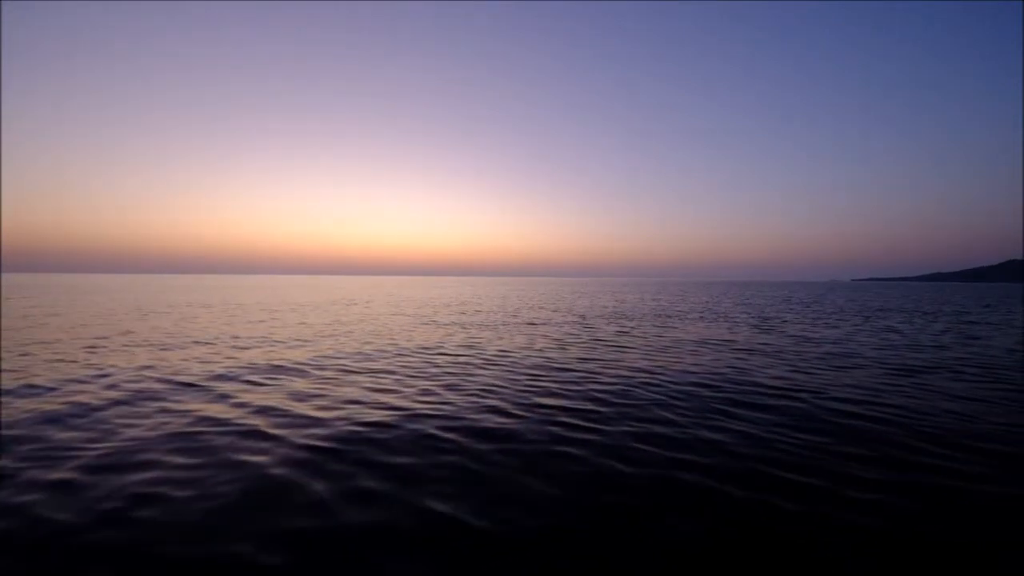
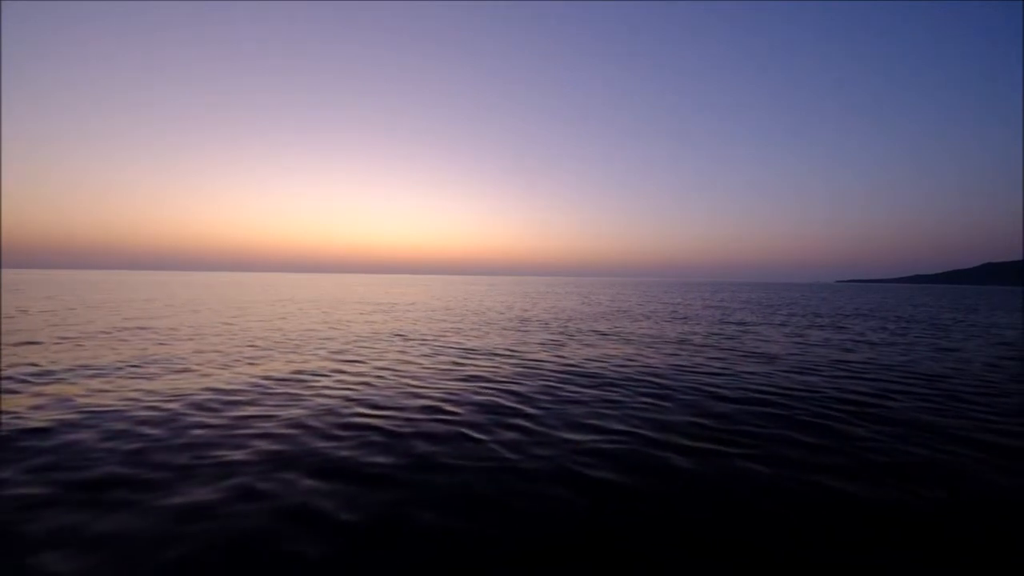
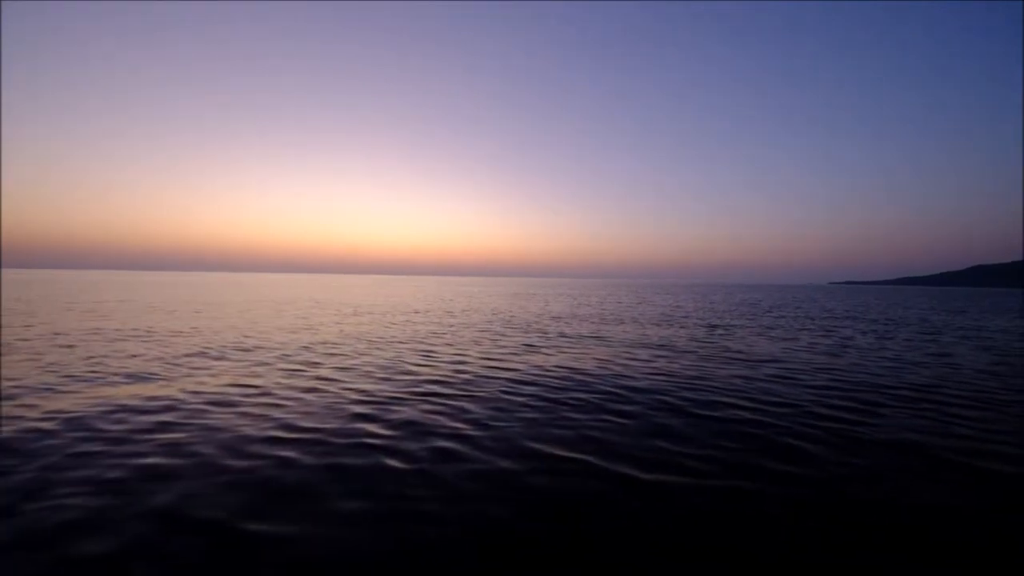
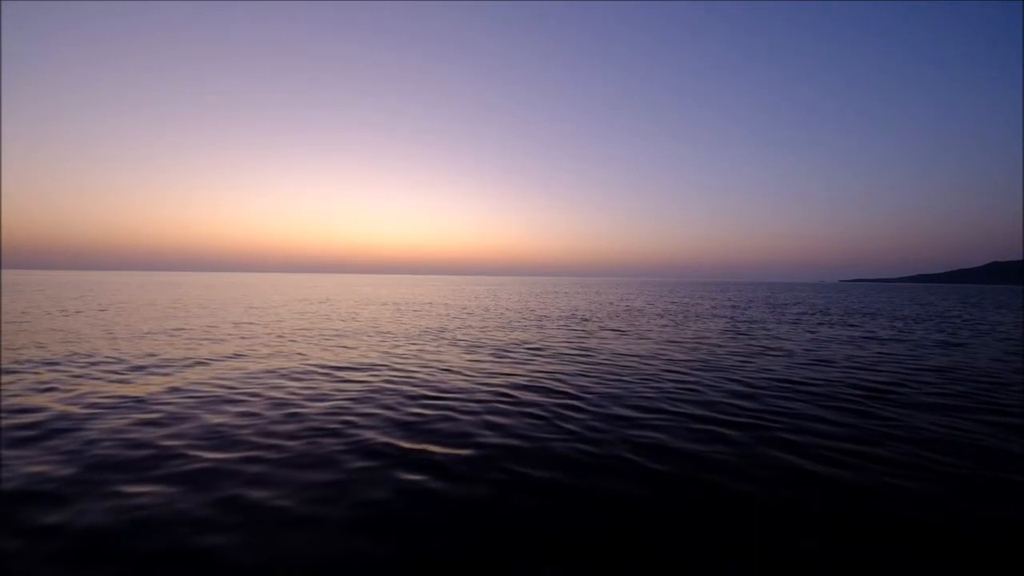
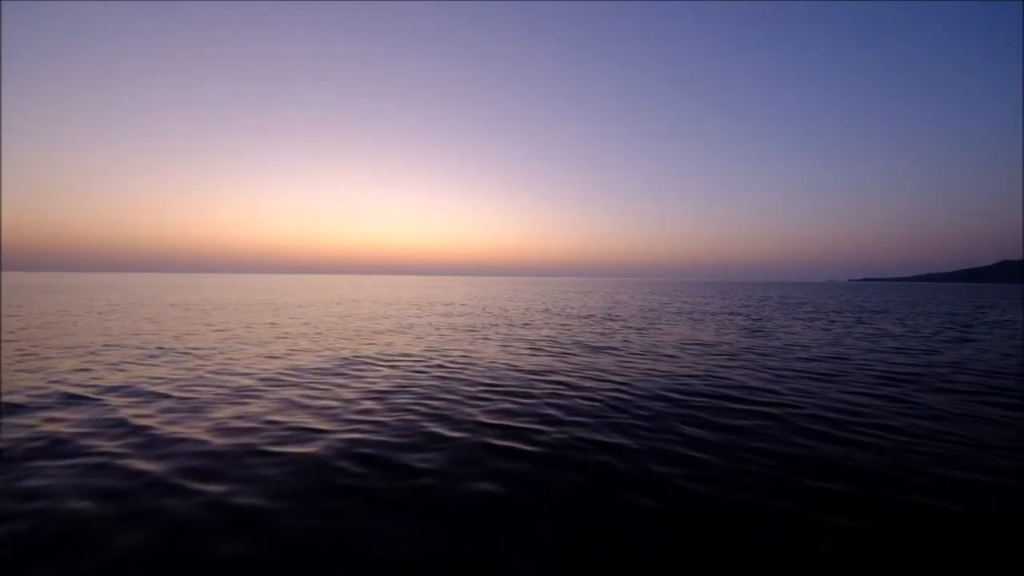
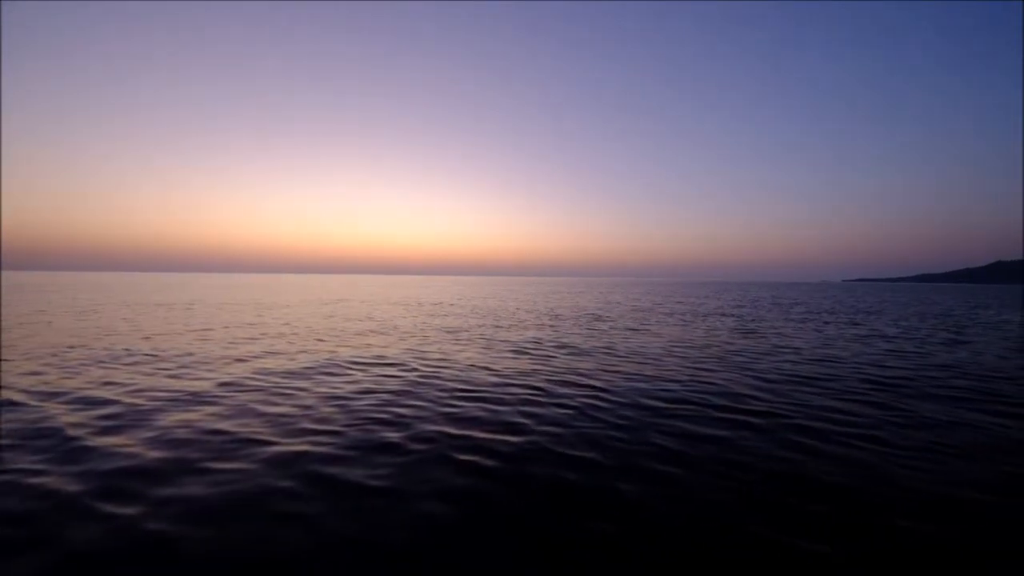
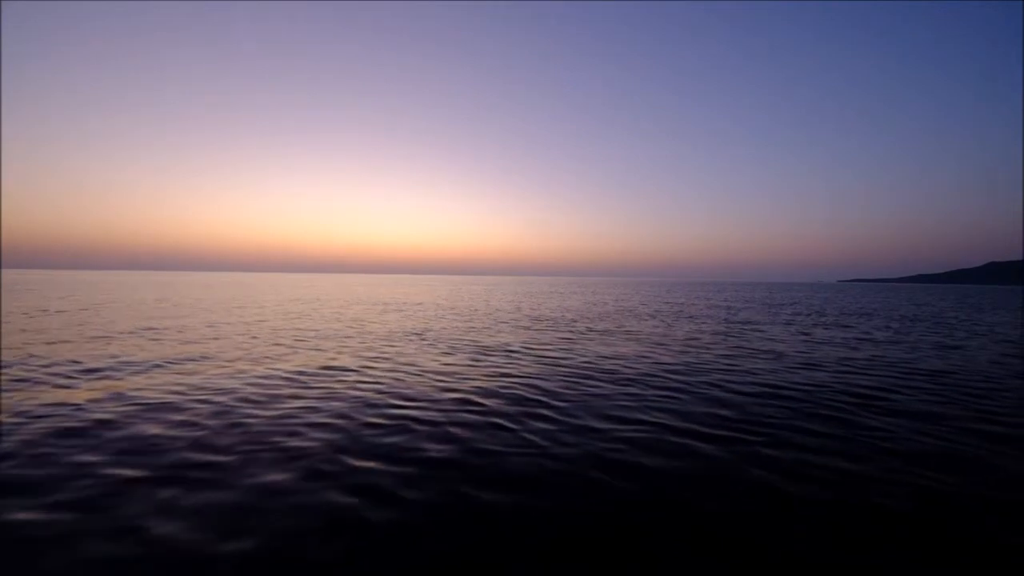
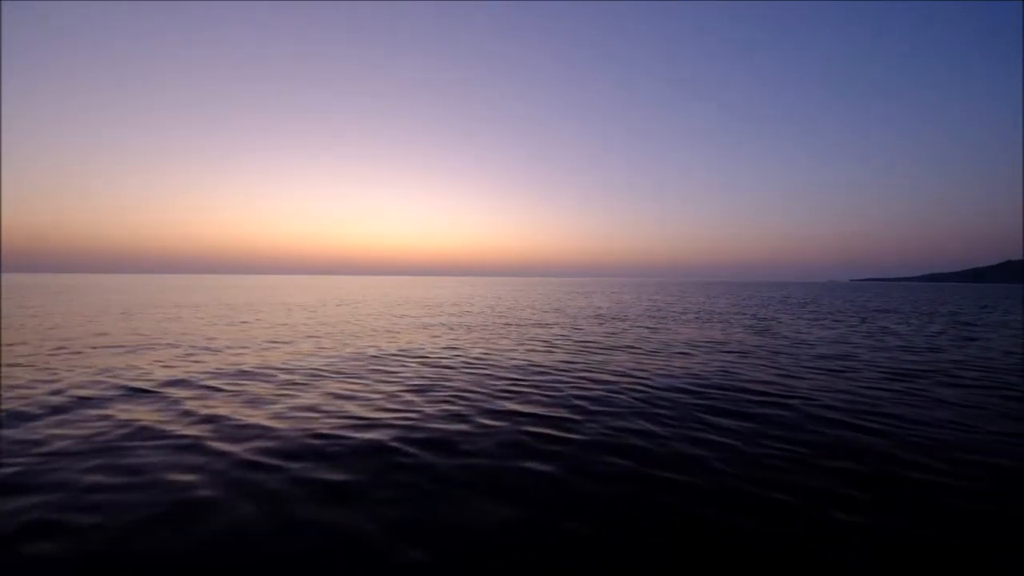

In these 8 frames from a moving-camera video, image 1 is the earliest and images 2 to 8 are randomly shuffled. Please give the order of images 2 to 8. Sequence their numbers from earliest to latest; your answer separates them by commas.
8, 5, 6, 4, 7, 2, 3
